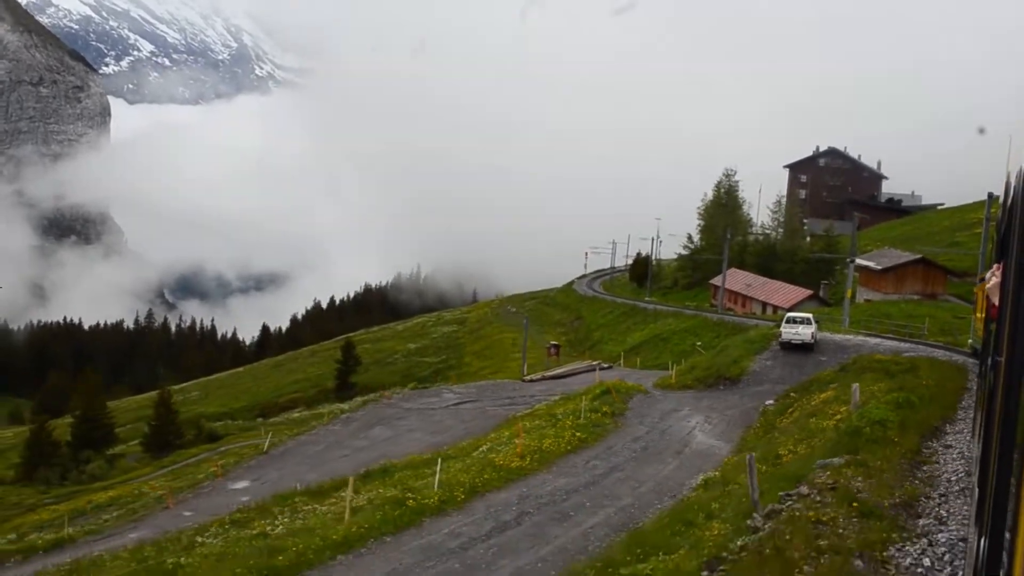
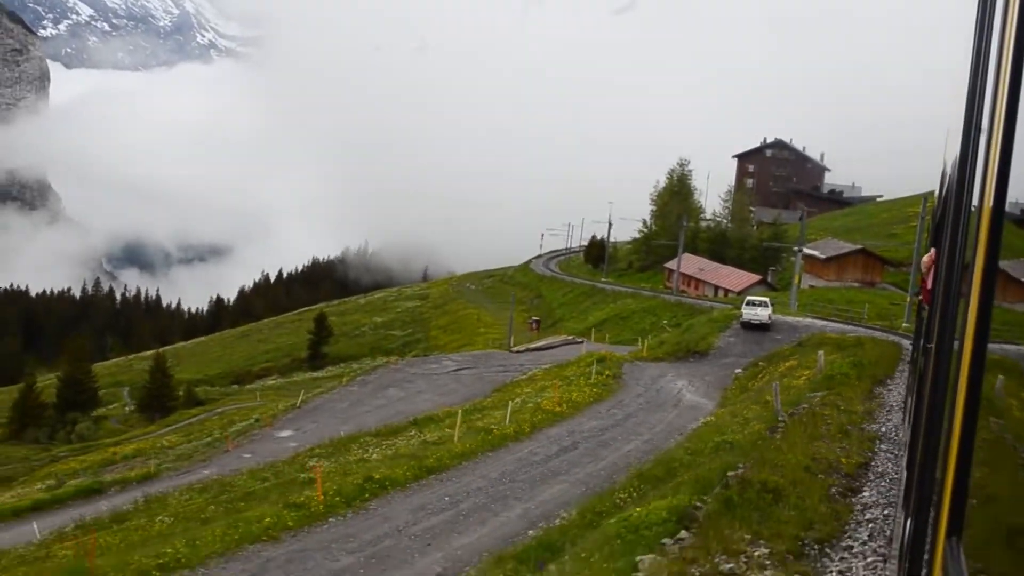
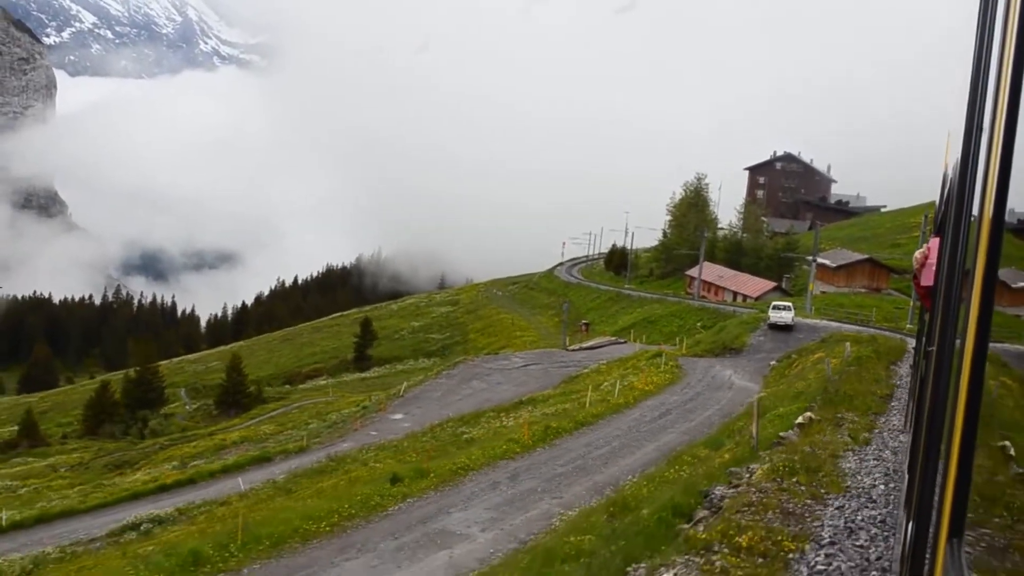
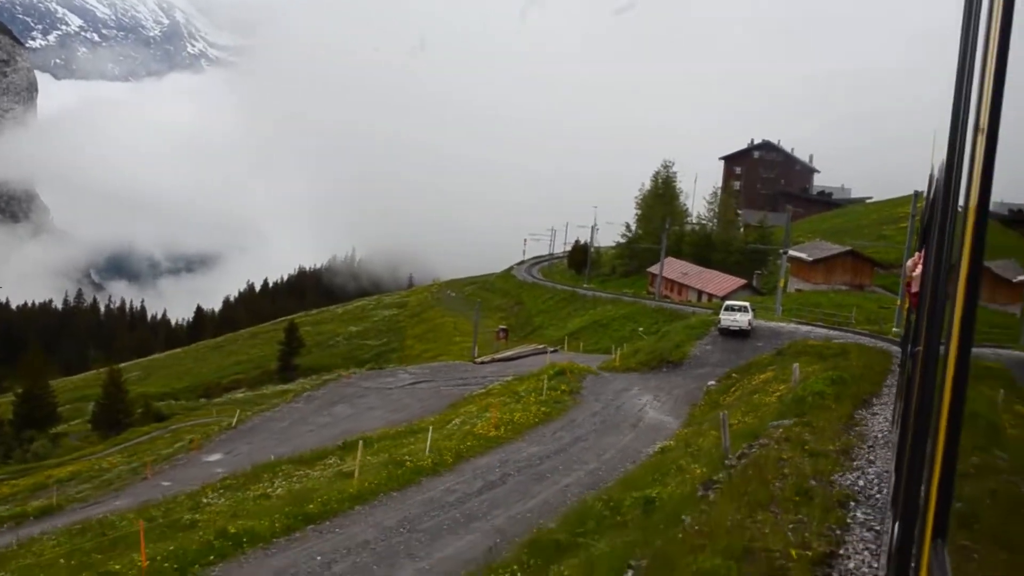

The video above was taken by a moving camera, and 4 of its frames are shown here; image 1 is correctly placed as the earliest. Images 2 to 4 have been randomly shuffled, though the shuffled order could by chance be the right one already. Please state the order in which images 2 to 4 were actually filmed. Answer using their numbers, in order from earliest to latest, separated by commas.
4, 2, 3
